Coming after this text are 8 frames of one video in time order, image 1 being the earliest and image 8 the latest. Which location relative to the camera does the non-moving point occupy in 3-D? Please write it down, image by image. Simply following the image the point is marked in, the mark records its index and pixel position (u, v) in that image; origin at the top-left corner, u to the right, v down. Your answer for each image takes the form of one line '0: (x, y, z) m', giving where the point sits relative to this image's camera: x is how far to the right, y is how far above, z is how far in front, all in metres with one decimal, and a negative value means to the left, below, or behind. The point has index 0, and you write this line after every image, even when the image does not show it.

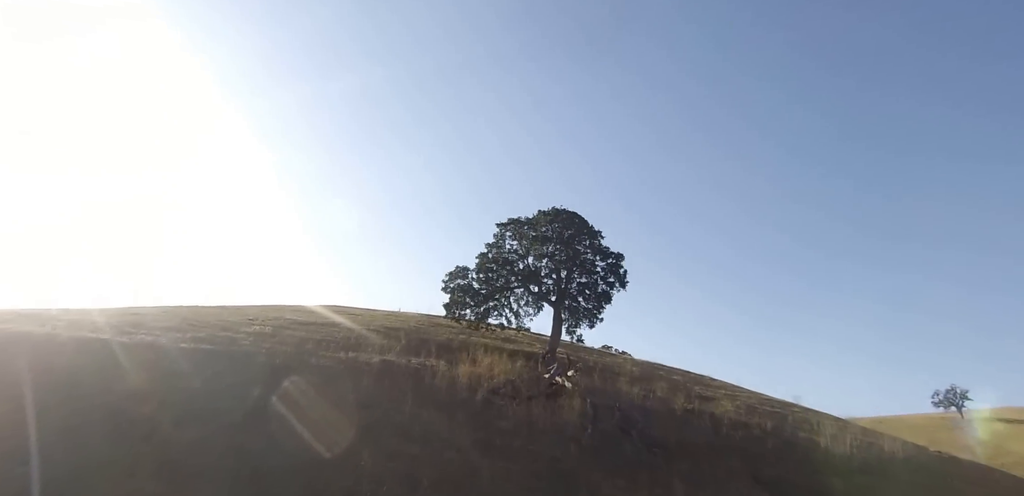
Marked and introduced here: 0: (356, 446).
0: (-3.5, -4.4, +13.3) m
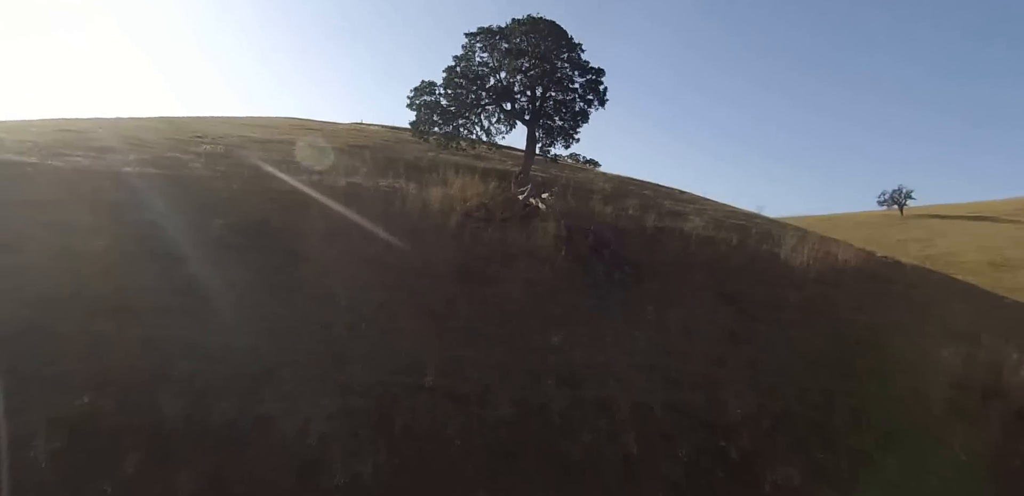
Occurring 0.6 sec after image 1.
0: (-4.0, -0.6, +13.1) m
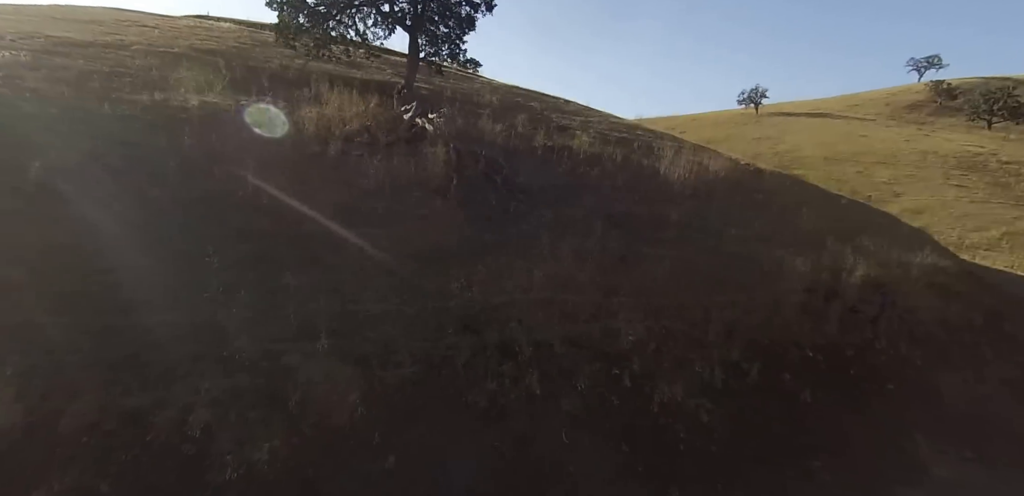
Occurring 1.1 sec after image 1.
0: (-6.1, +0.4, +11.4) m
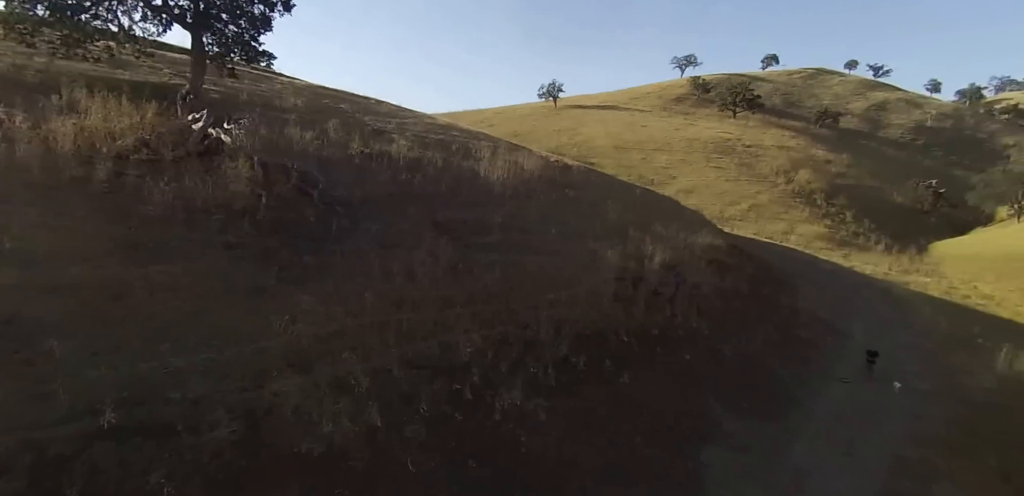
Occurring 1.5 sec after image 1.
0: (-8.9, -0.5, +8.5) m
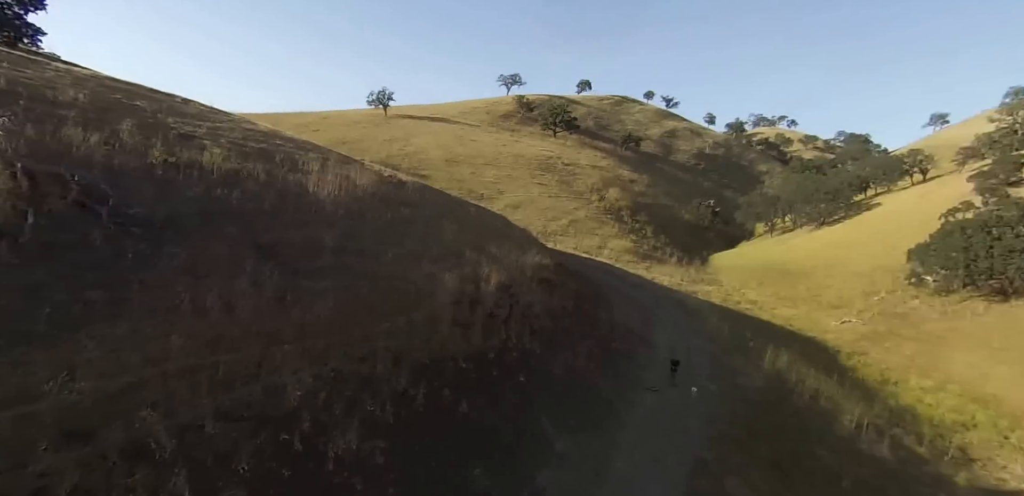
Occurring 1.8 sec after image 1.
0: (-10.5, -1.0, +5.1) m
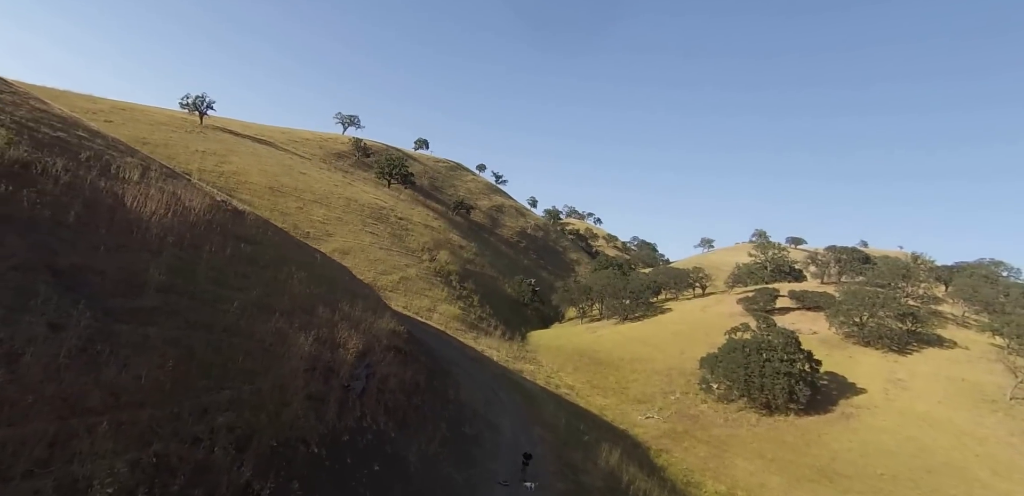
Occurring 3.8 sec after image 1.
0: (-9.1, -0.2, +0.6) m
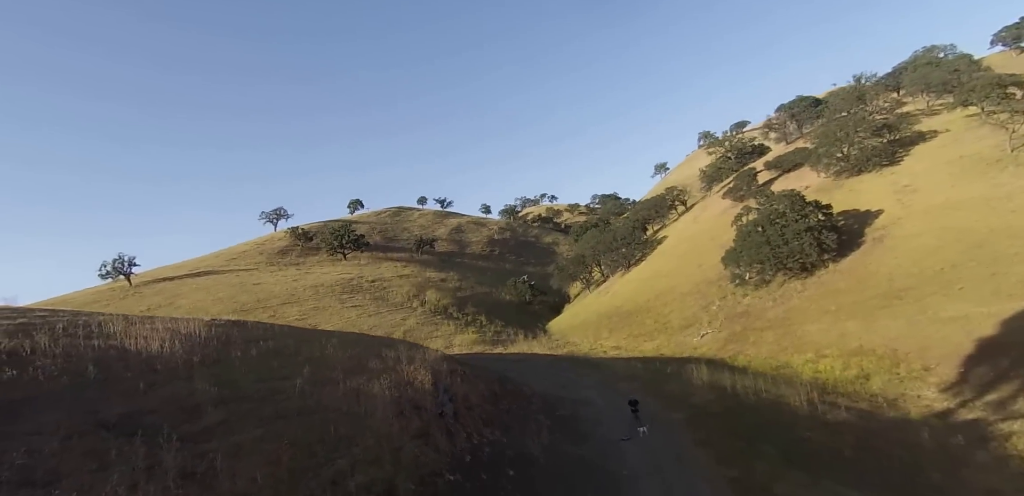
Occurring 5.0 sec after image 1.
0: (-6.5, -2.3, -0.7) m
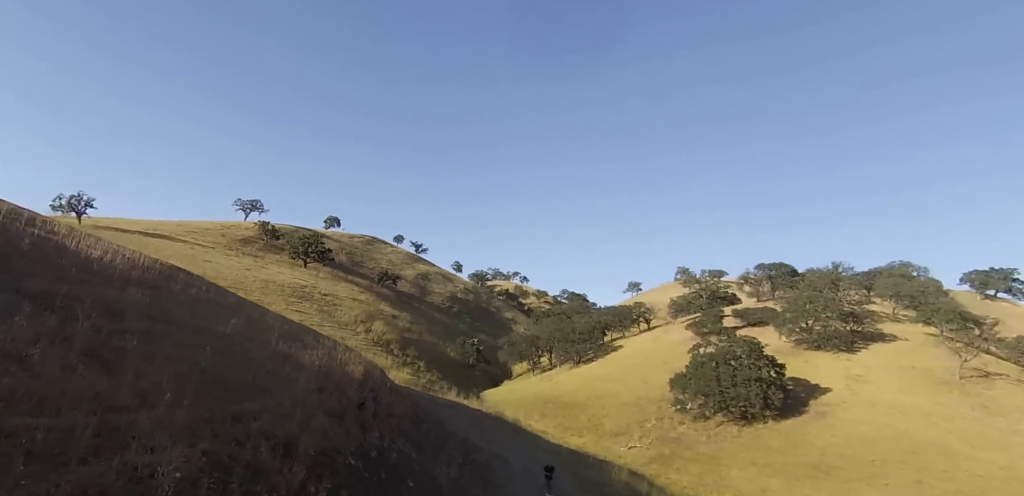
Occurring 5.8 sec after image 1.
0: (-6.2, +1.5, -1.1) m
